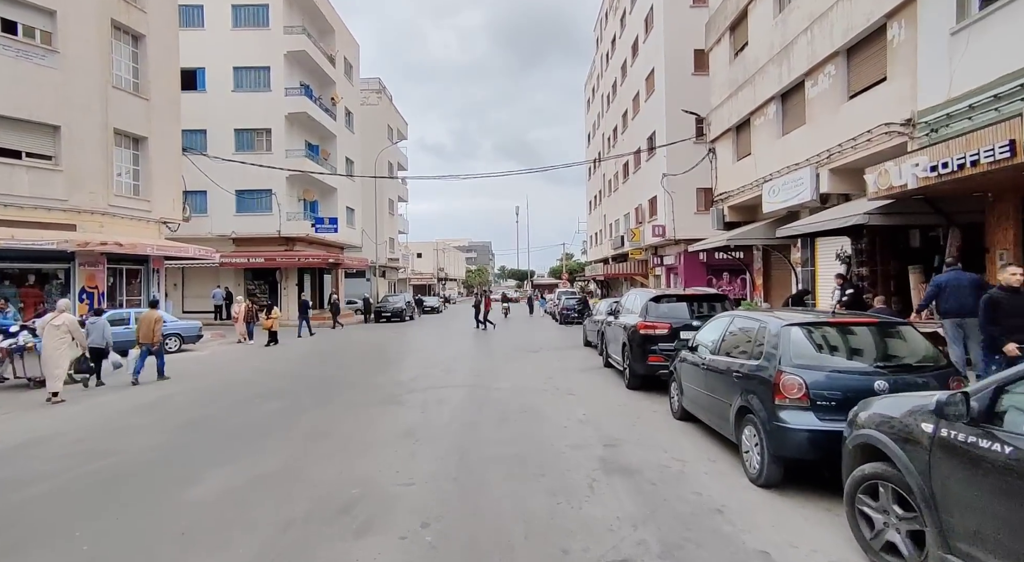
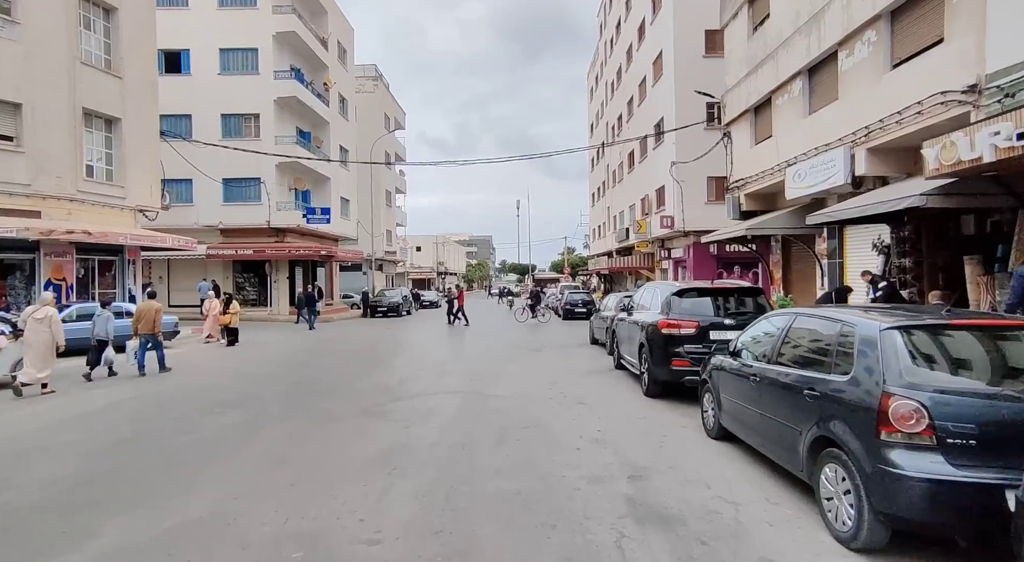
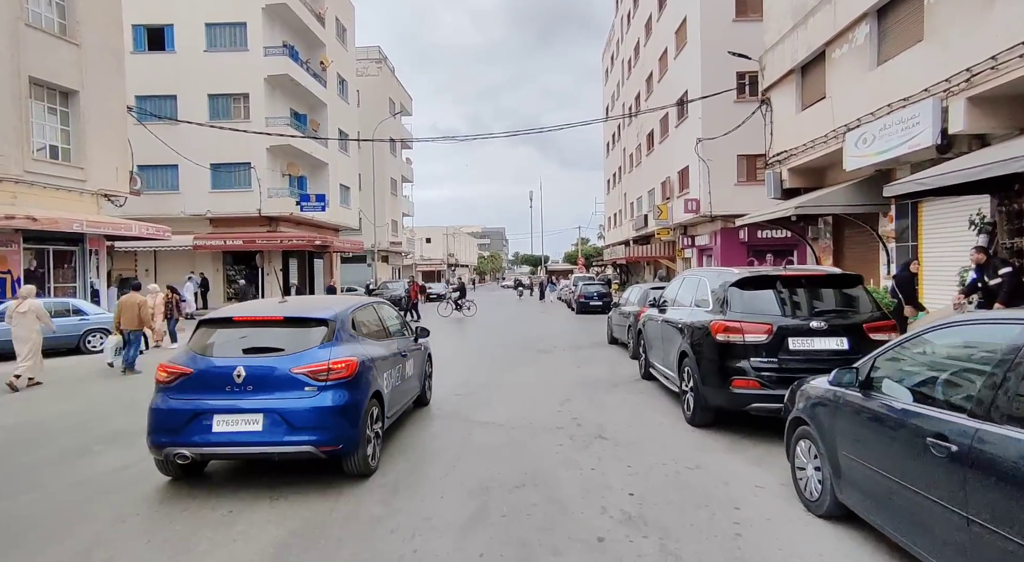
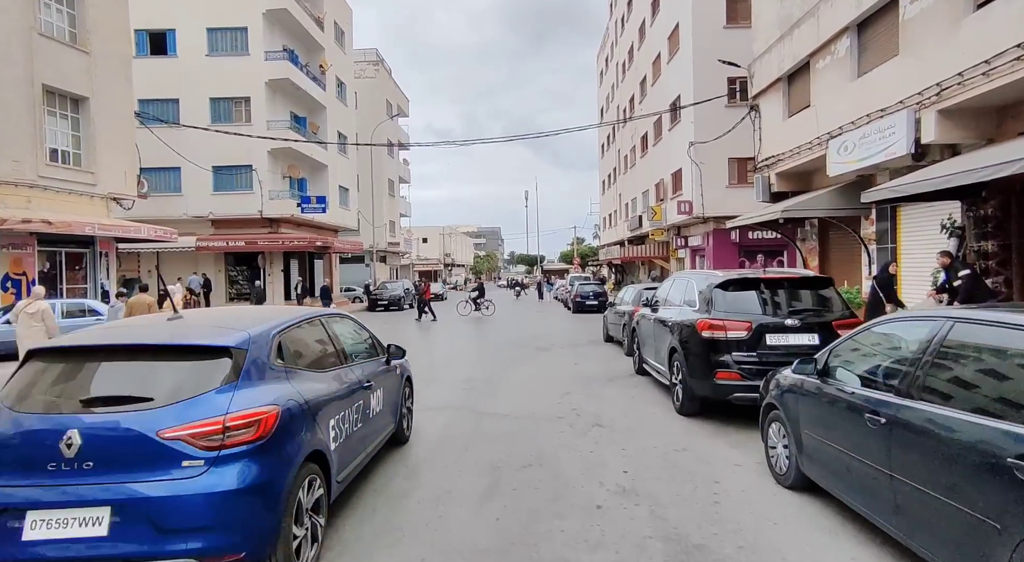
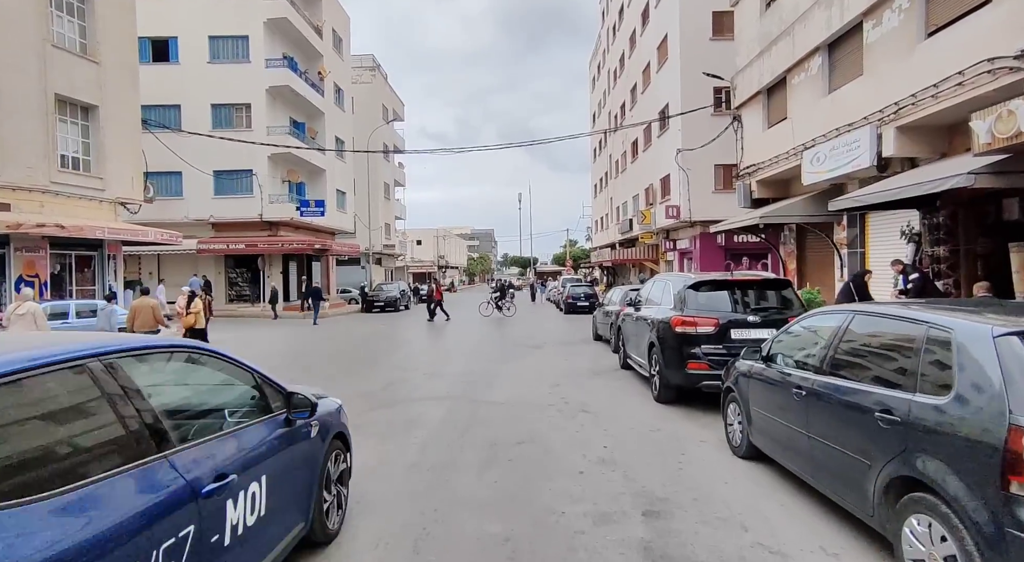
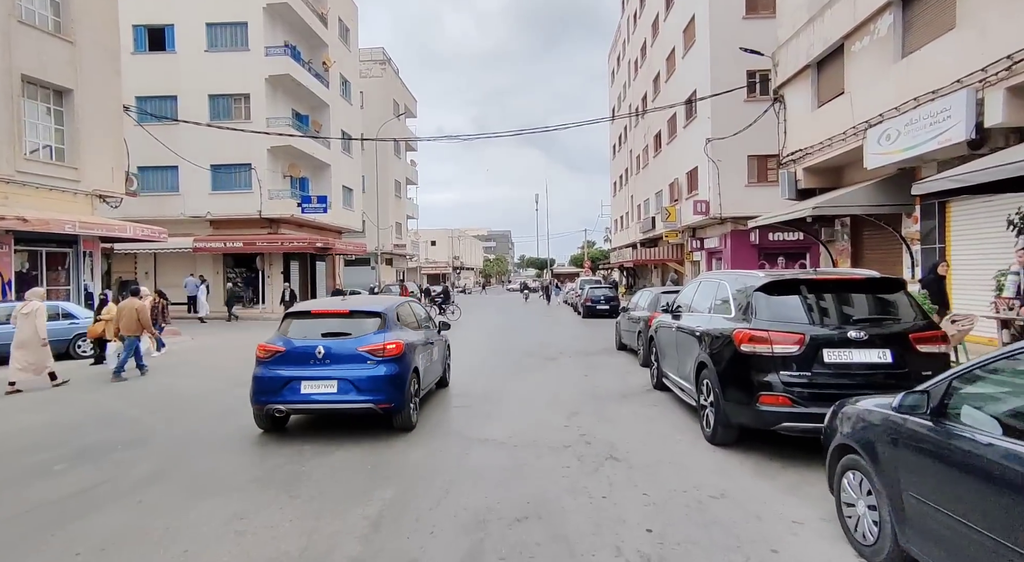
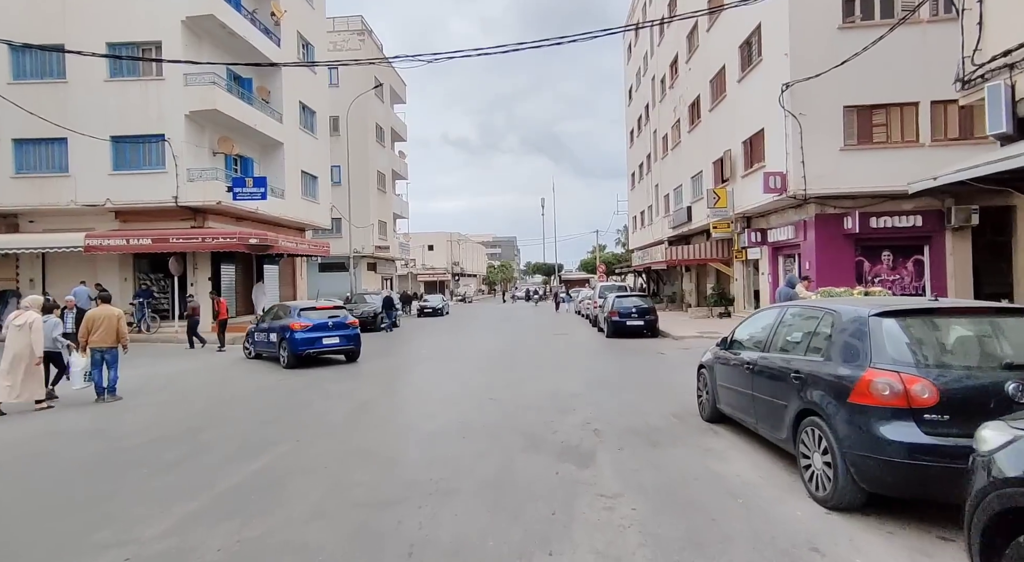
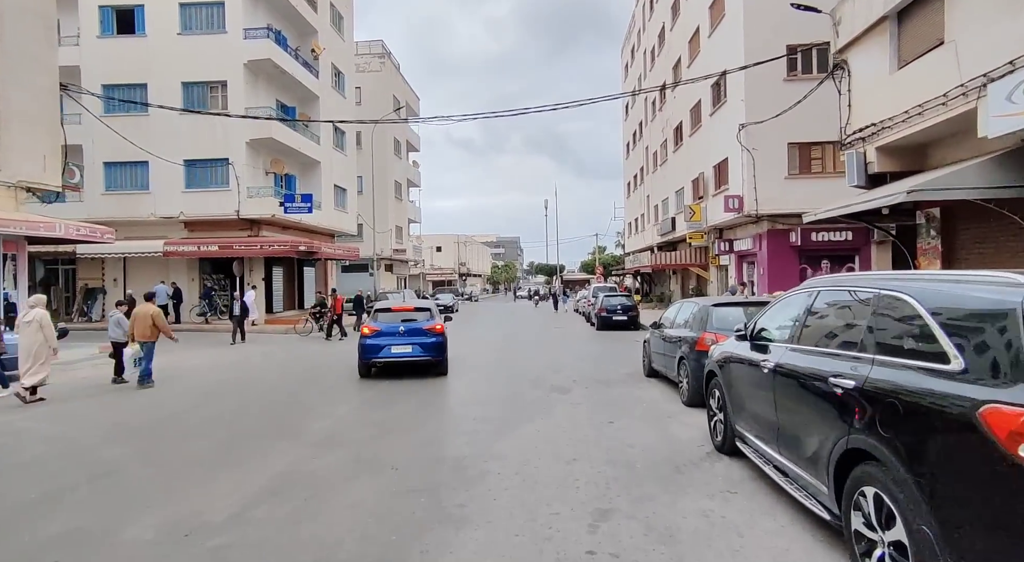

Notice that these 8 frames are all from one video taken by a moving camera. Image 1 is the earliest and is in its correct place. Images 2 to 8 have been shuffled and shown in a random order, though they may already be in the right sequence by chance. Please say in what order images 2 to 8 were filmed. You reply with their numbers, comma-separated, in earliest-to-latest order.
2, 5, 4, 3, 6, 8, 7
